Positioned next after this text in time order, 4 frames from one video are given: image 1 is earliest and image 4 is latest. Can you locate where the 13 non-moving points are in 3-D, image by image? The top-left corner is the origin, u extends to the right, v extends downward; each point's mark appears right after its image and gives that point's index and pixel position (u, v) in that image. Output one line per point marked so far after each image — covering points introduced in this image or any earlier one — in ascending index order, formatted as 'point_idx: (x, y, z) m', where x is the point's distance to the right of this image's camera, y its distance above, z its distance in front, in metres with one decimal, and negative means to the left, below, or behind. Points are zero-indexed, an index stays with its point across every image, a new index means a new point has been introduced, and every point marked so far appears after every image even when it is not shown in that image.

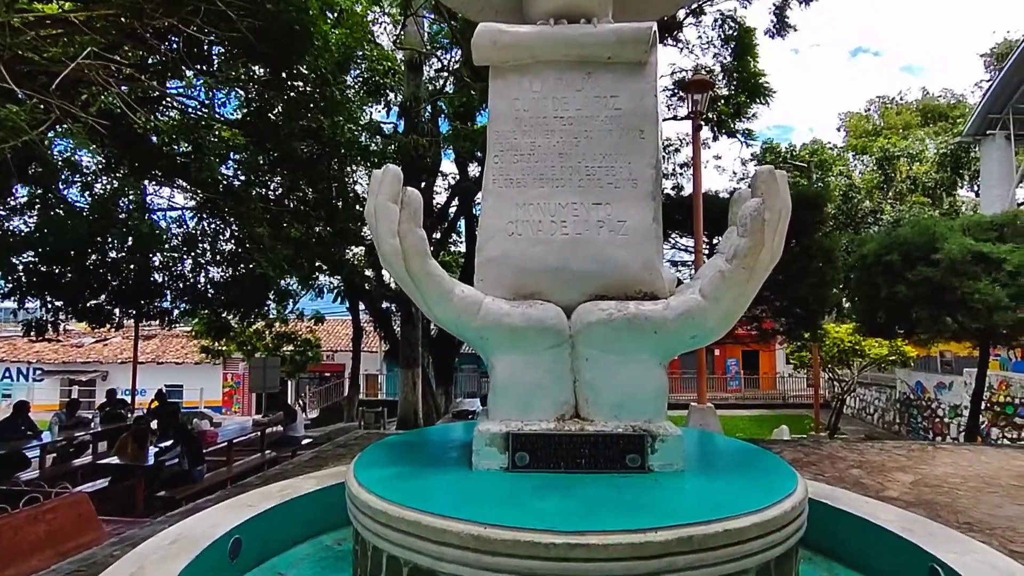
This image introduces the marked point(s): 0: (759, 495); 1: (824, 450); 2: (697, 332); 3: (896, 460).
0: (+1.0, -0.8, +2.3) m
1: (+3.9, -2.0, +7.3) m
2: (+0.9, -0.2, +2.7) m
3: (+4.5, -2.0, +6.7) m
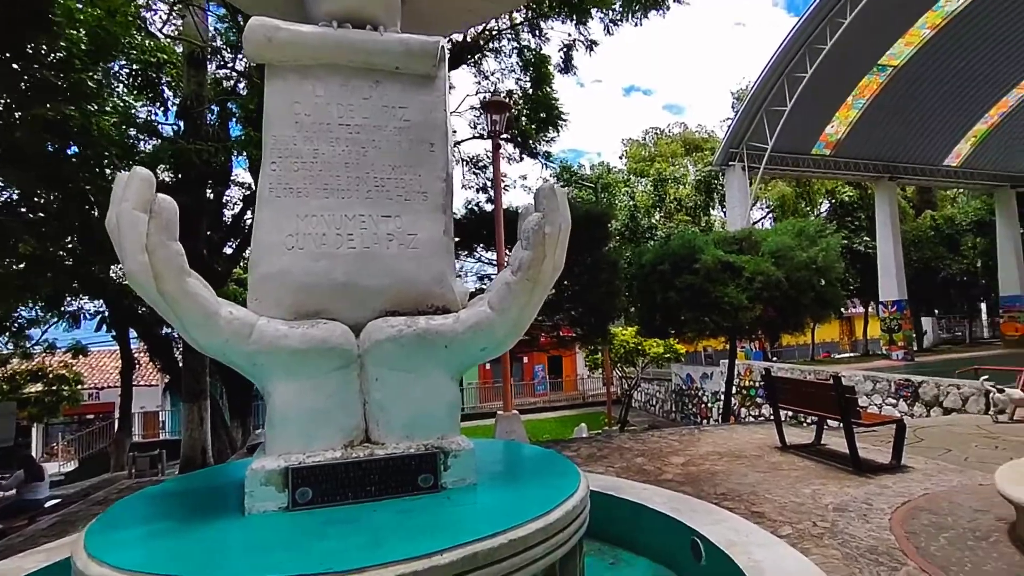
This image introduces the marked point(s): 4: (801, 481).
0: (+0.1, -0.9, +2.4) m
1: (+1.4, -2.2, +8.0) m
2: (-0.1, -0.3, +2.7) m
3: (+2.1, -2.1, +7.6) m
4: (+2.9, -1.9, +5.7) m
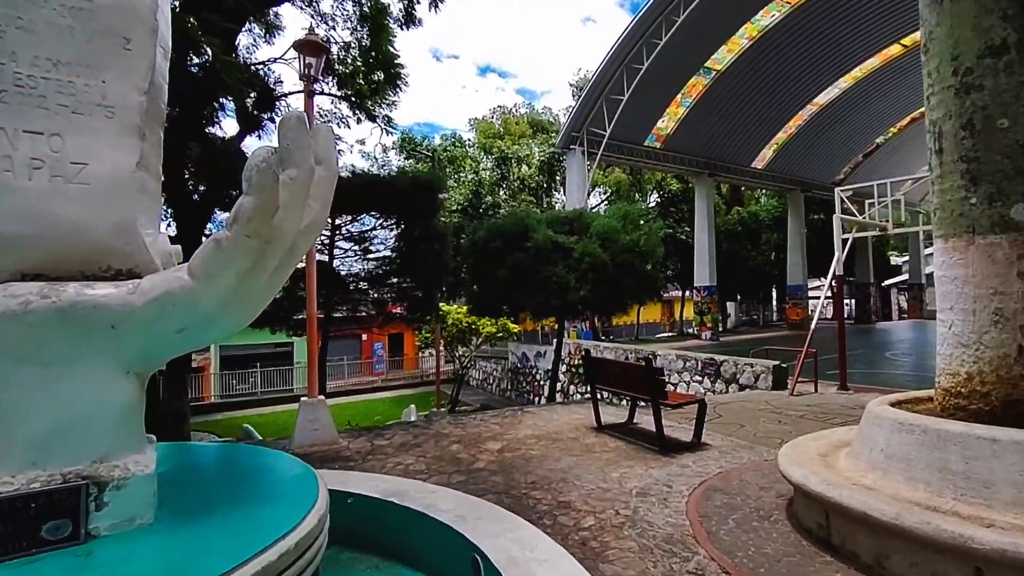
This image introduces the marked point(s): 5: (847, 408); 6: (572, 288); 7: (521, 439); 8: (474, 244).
0: (-0.8, -0.8, +1.7) m
1: (-1.0, -1.8, +7.5) m
2: (-1.1, -0.1, +1.9) m
3: (-0.3, -1.8, +7.3) m
4: (+1.0, -1.7, +5.6) m
5: (+4.8, -1.7, +8.2) m
6: (+1.2, 0.0, +11.0) m
7: (+0.1, -1.8, +6.7) m
8: (-0.7, +0.9, +11.5) m
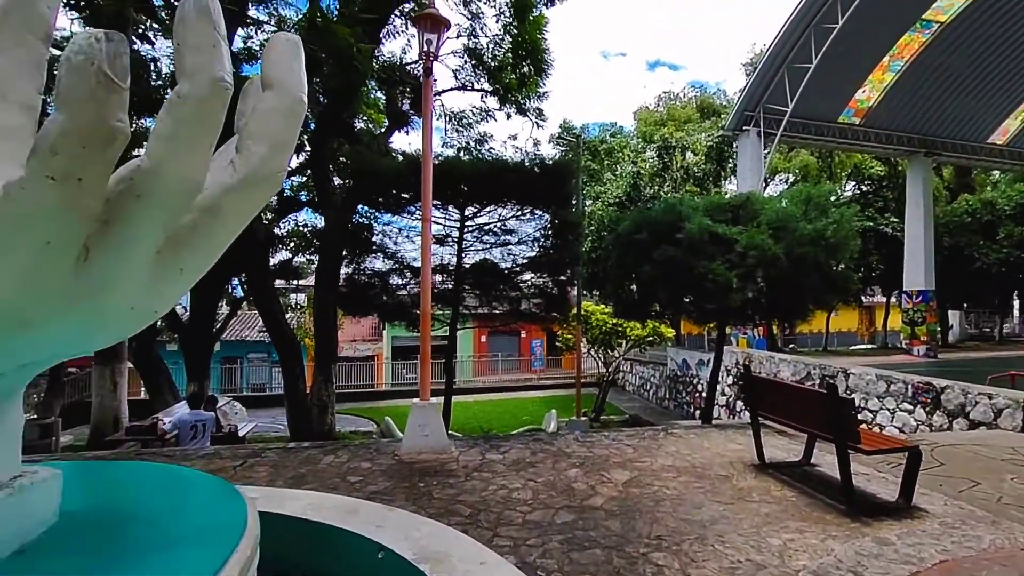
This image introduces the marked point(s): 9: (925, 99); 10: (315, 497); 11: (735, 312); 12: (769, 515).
0: (-0.9, -0.7, +1.0) m
1: (+0.5, -1.8, +6.5) m
2: (-1.1, -0.1, +1.2) m
3: (+1.2, -1.8, +6.2) m
4: (+1.9, -1.7, +4.2) m
5: (+6.2, -1.8, +5.5) m
6: (+3.7, 0.0, +9.3) m
7: (+1.4, -1.7, +5.5) m
8: (+2.0, +0.9, +10.3) m
9: (+11.6, +5.3, +16.0) m
10: (-1.1, -1.2, +3.2) m
11: (+3.8, -0.4, +9.7) m
12: (+2.0, -1.7, +4.4) m
